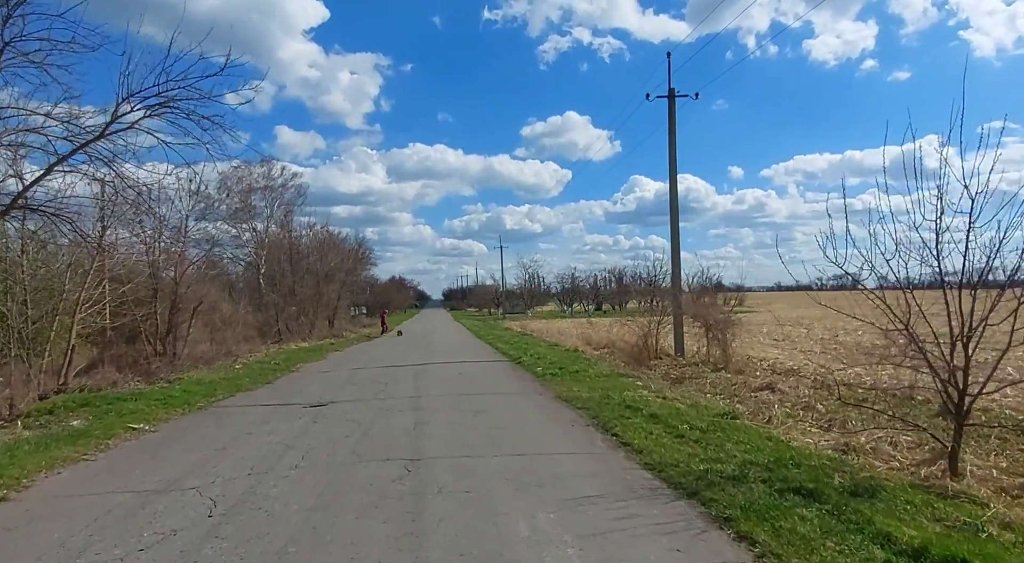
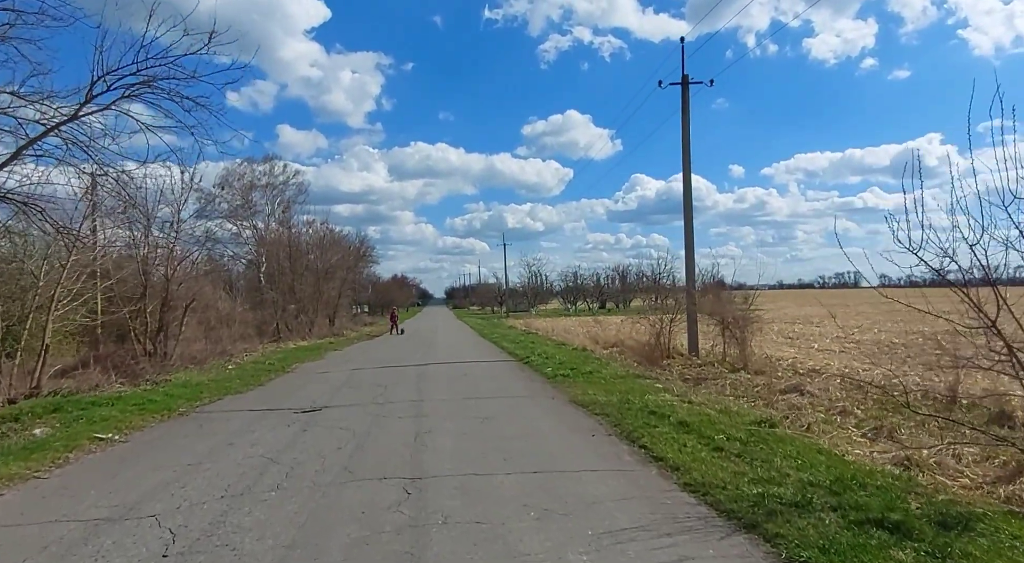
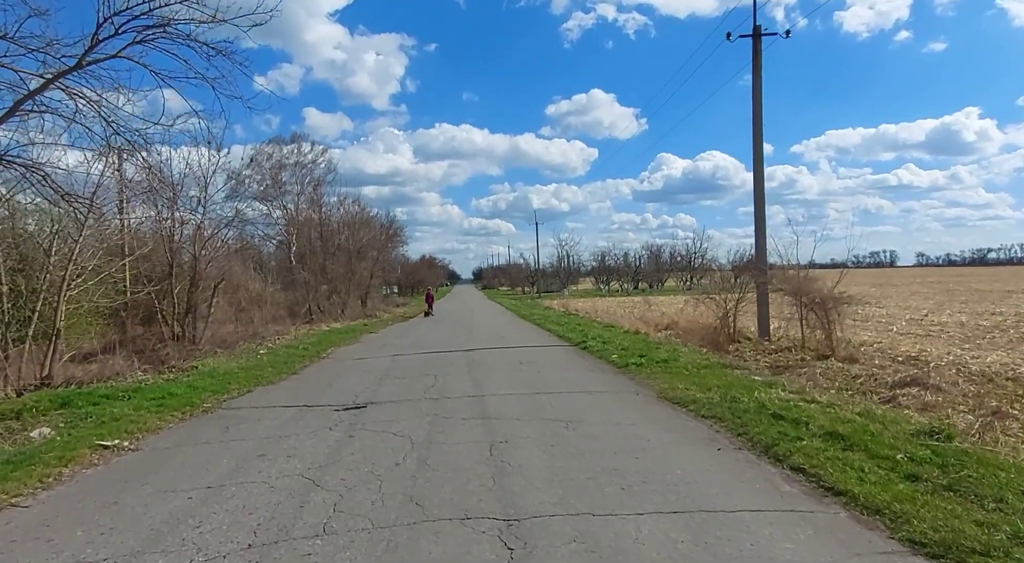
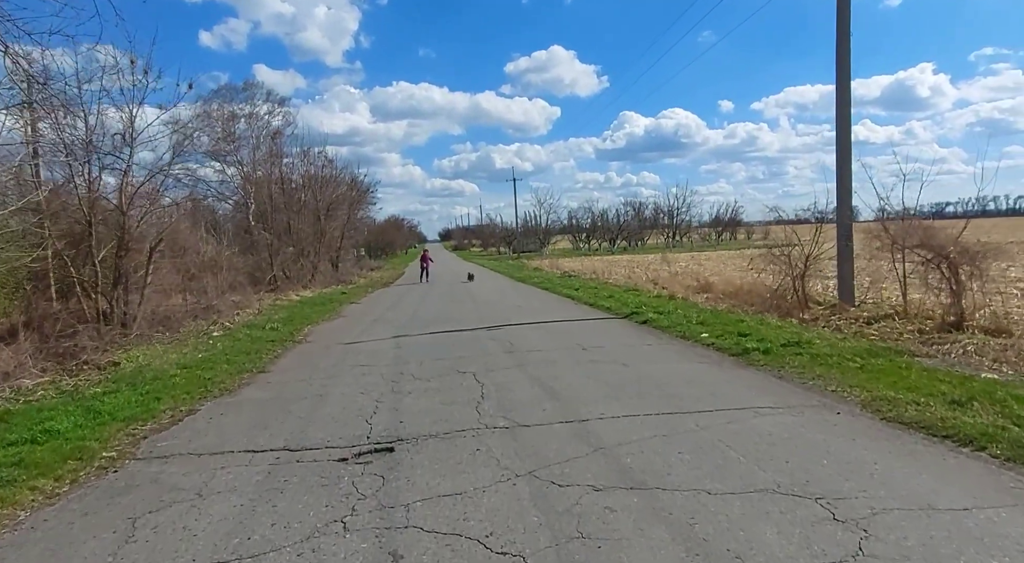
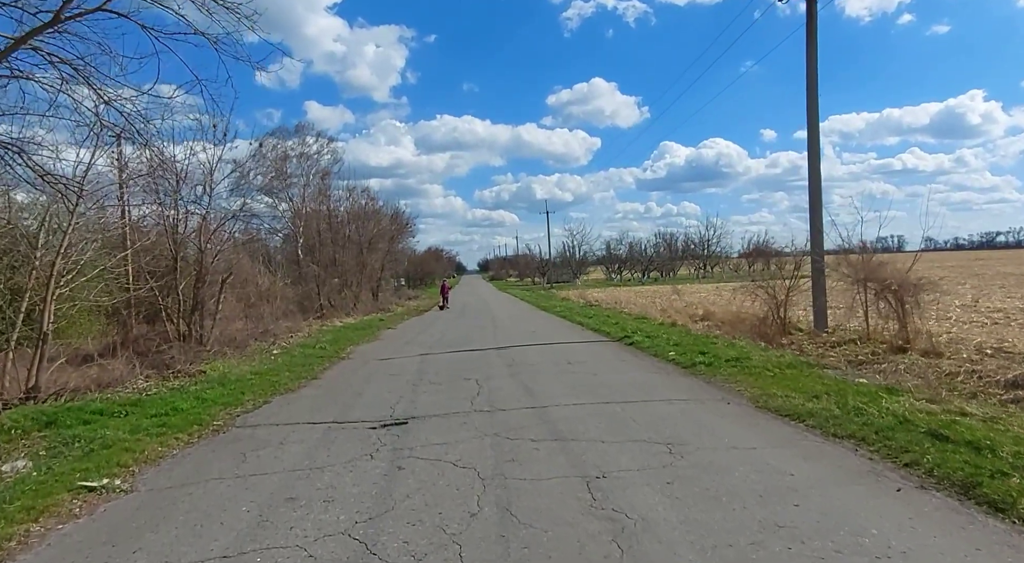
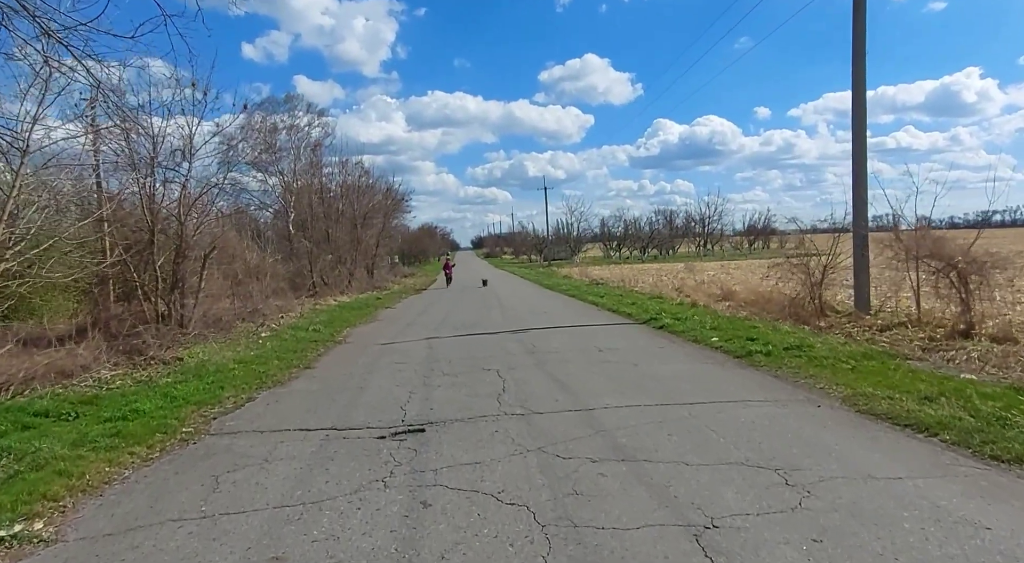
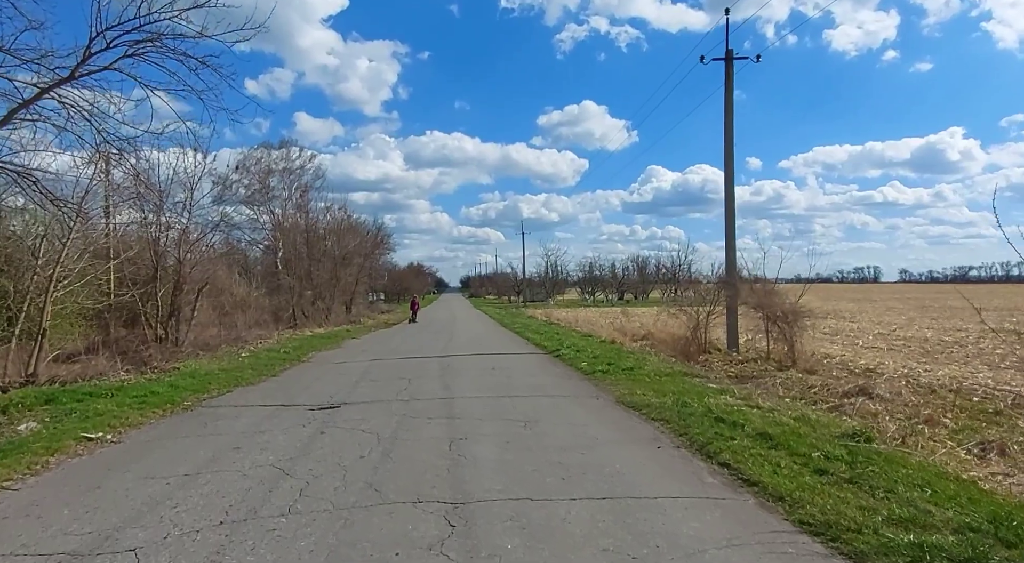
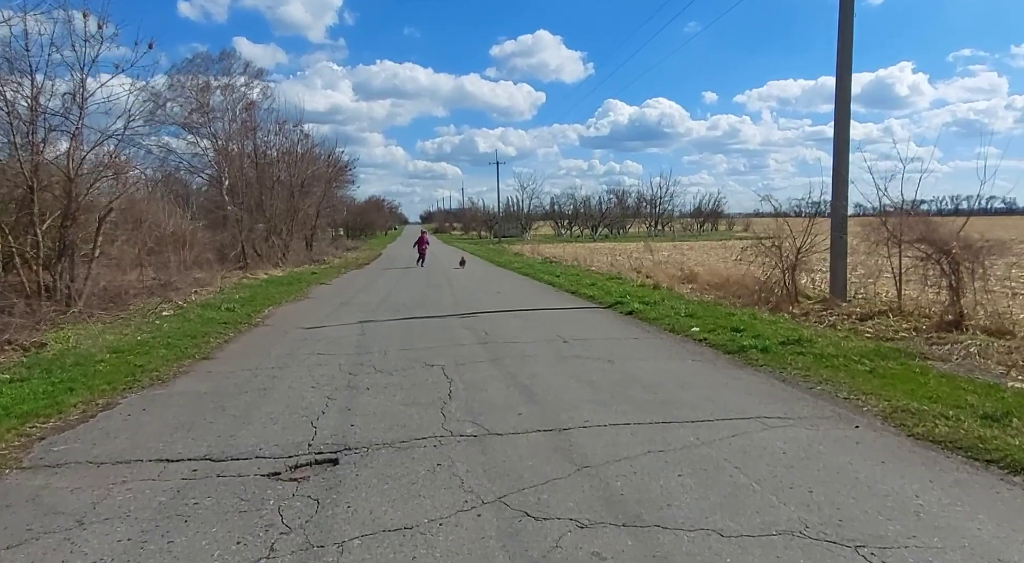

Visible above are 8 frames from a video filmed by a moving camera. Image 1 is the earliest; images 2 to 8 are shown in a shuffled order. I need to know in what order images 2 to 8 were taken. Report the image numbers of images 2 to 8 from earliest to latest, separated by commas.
2, 7, 3, 5, 6, 4, 8
